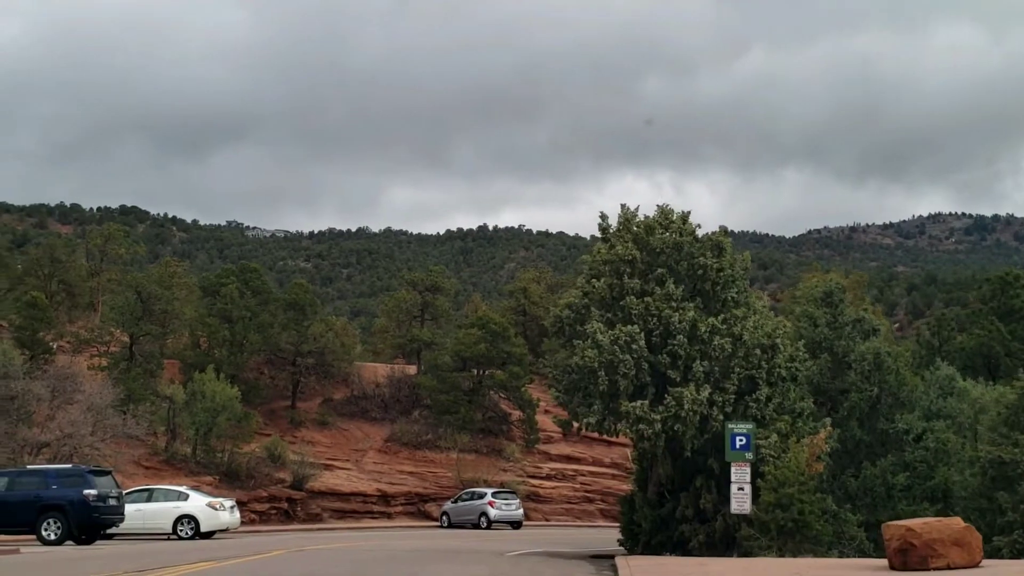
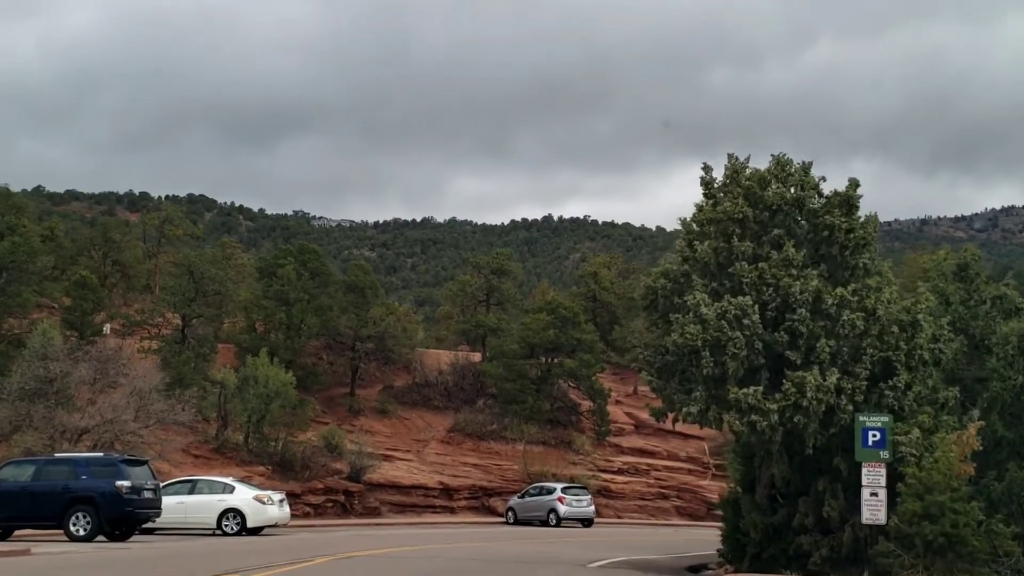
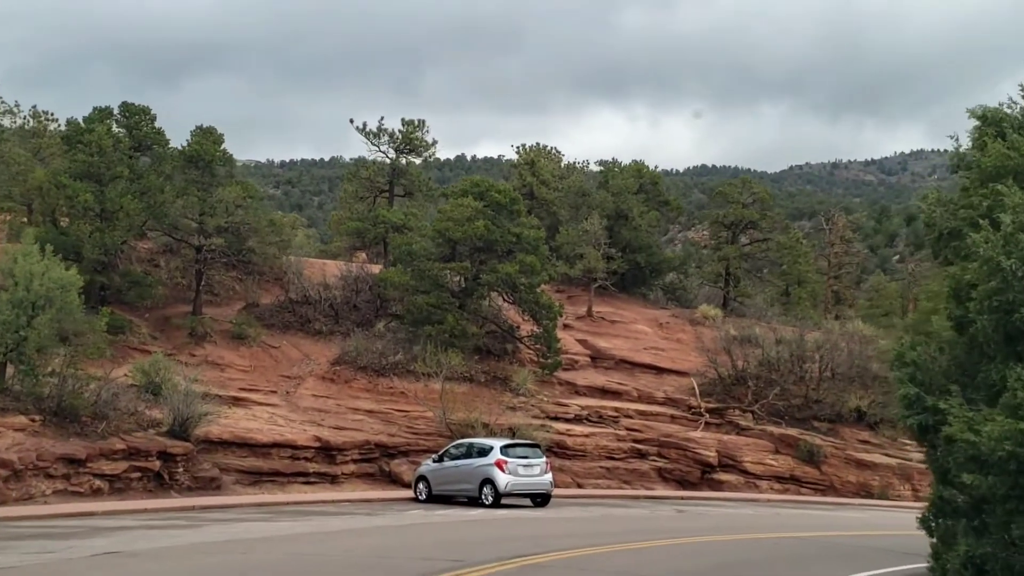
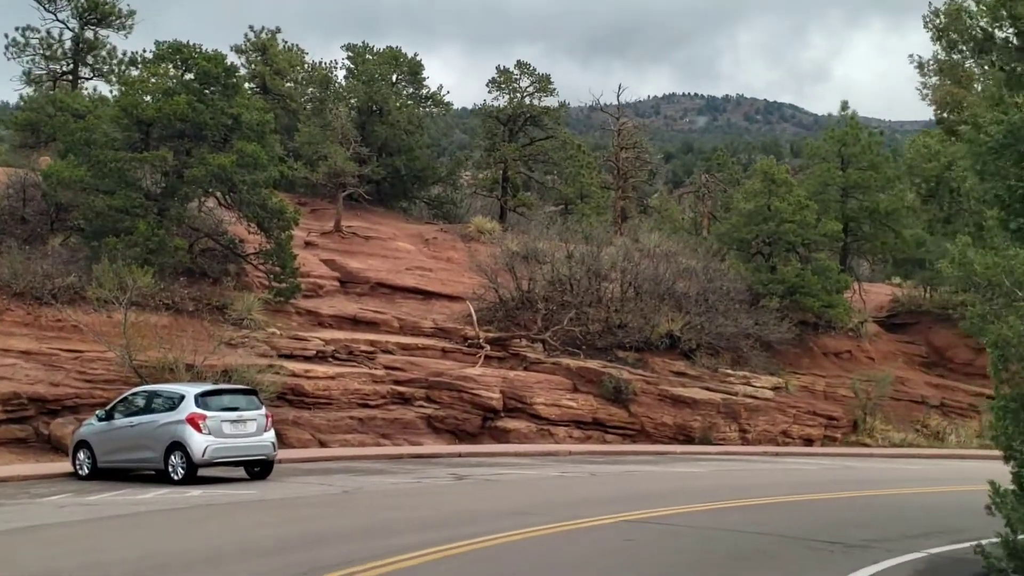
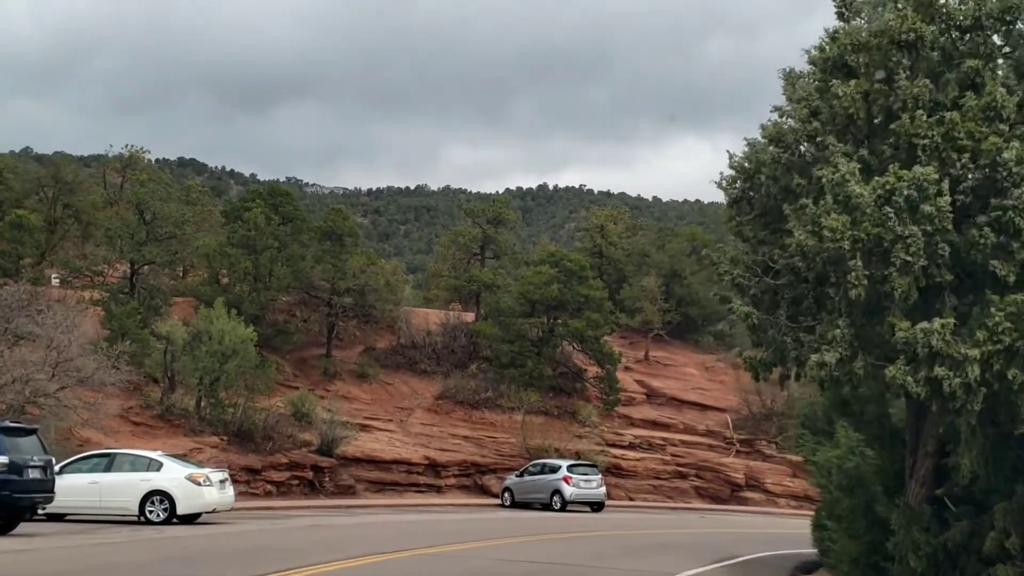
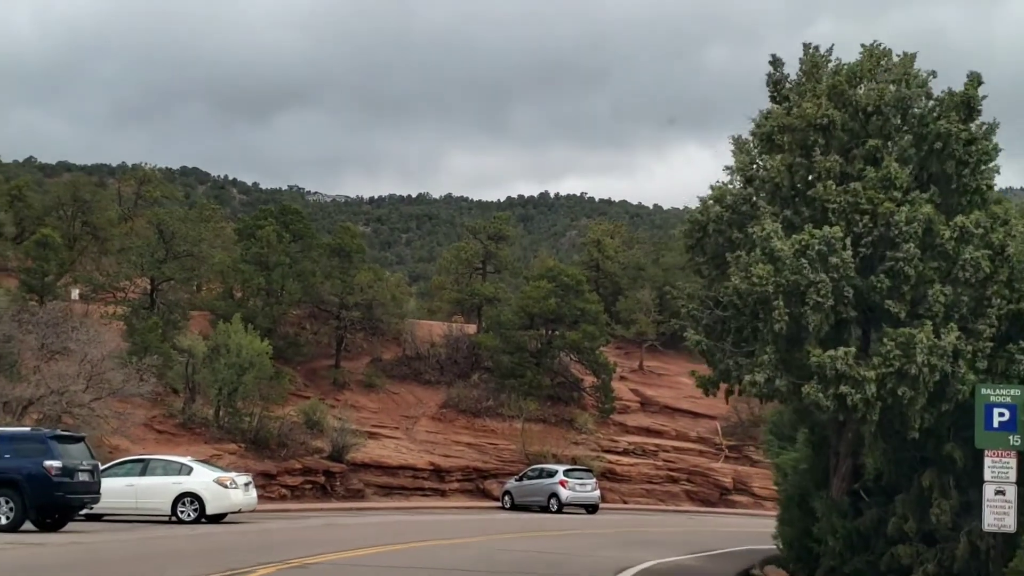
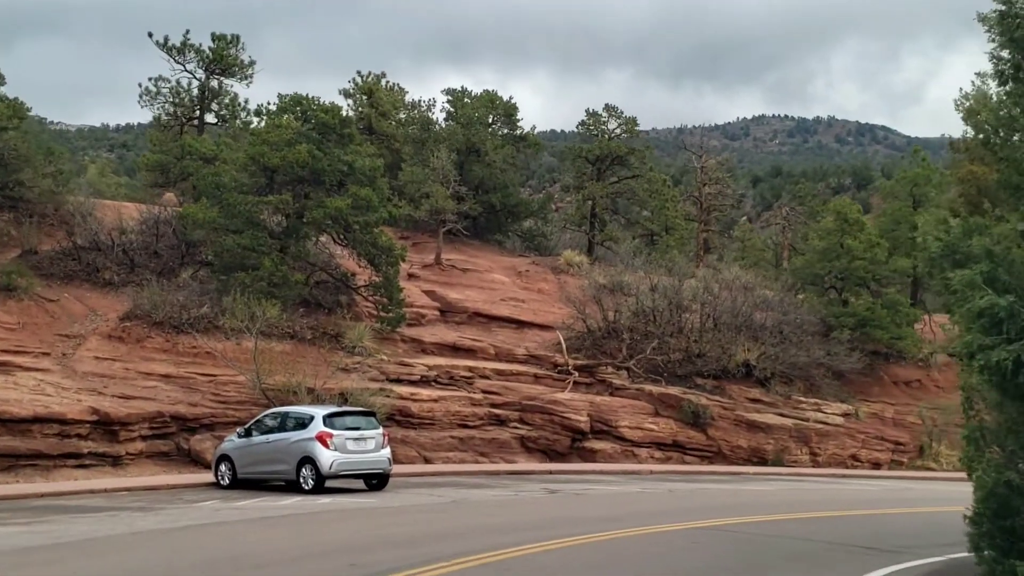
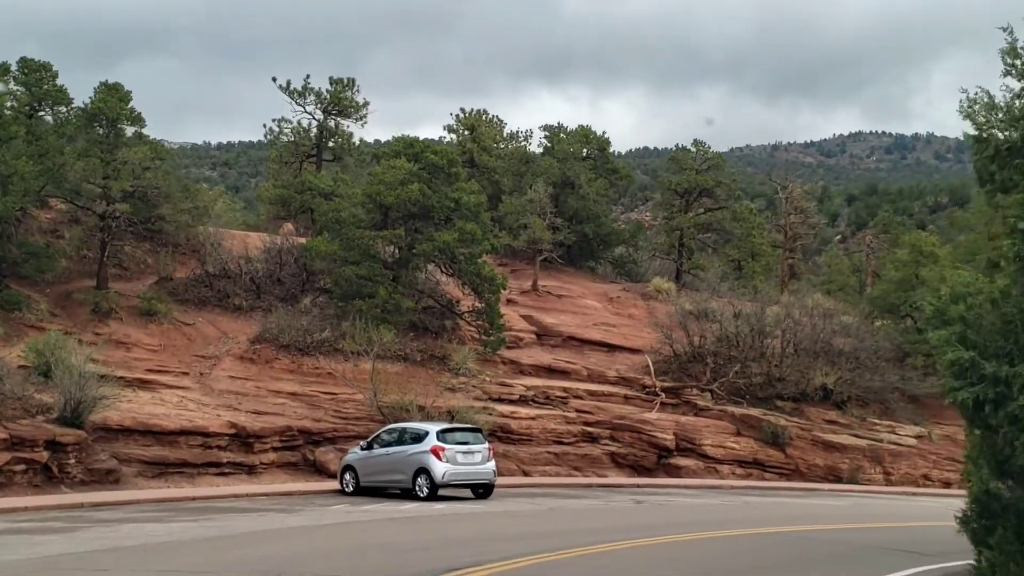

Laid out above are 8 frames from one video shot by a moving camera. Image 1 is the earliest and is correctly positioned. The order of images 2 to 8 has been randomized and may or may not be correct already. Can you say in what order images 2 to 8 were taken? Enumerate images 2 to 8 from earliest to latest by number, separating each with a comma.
2, 6, 5, 3, 8, 7, 4
